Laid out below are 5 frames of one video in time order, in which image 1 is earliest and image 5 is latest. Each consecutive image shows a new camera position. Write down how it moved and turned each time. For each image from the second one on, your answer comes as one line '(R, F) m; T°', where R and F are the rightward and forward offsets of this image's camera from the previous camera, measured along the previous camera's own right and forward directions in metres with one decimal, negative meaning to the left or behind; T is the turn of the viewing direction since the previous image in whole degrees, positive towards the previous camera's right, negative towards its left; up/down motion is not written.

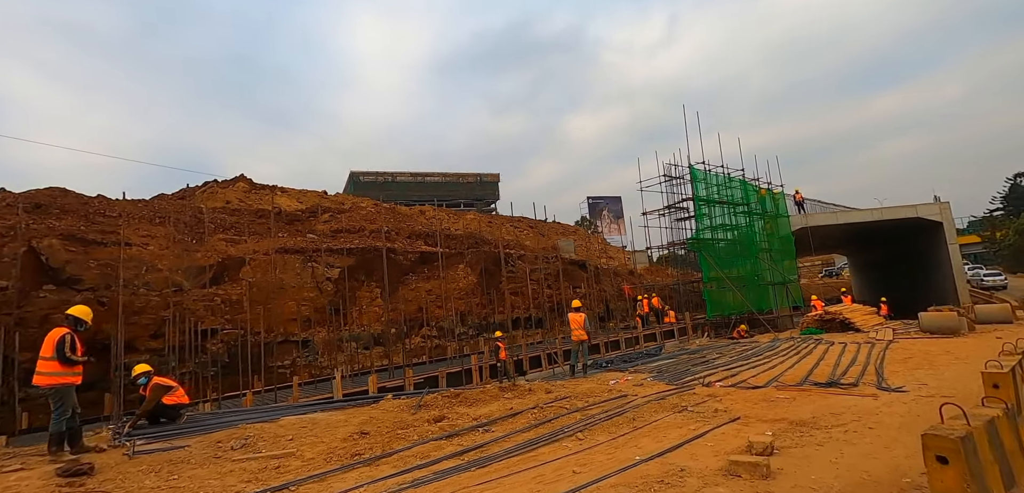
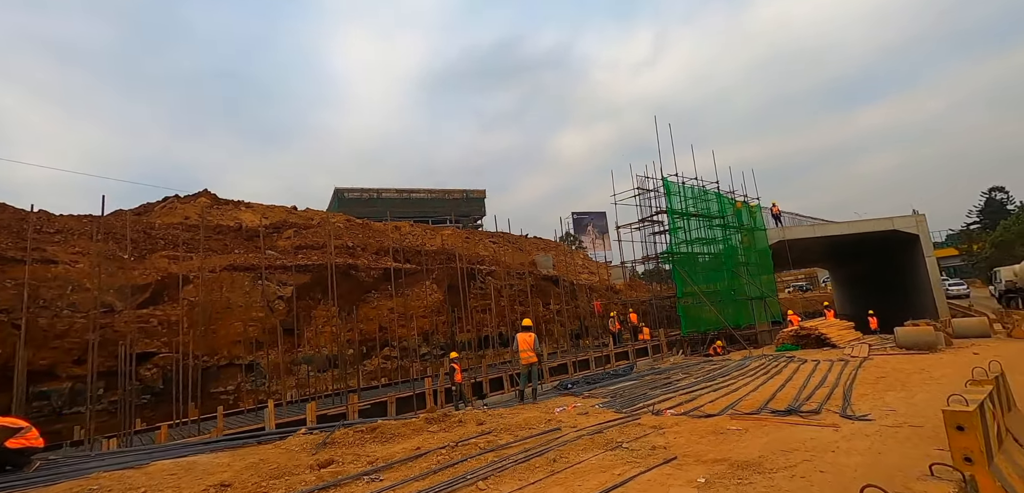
(+0.7, +0.6) m; +1°
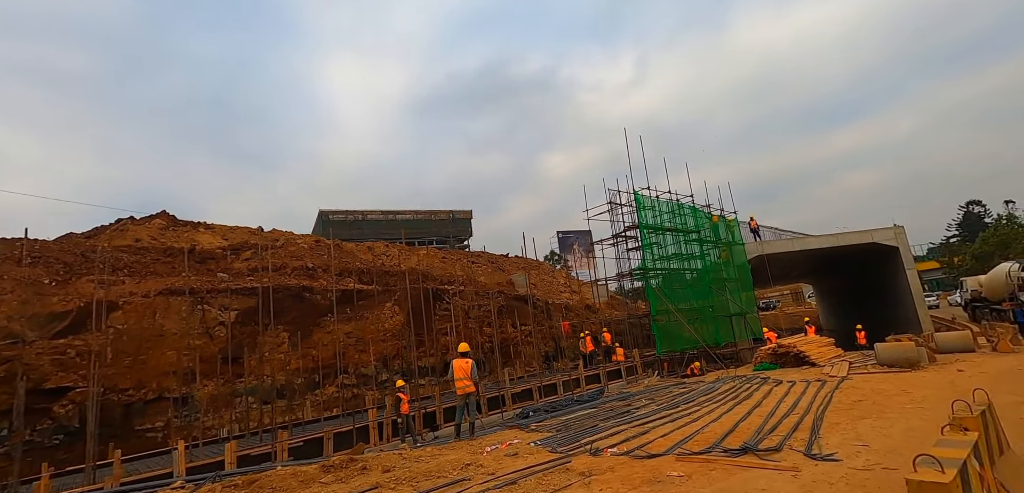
(+0.8, +0.8) m; +1°
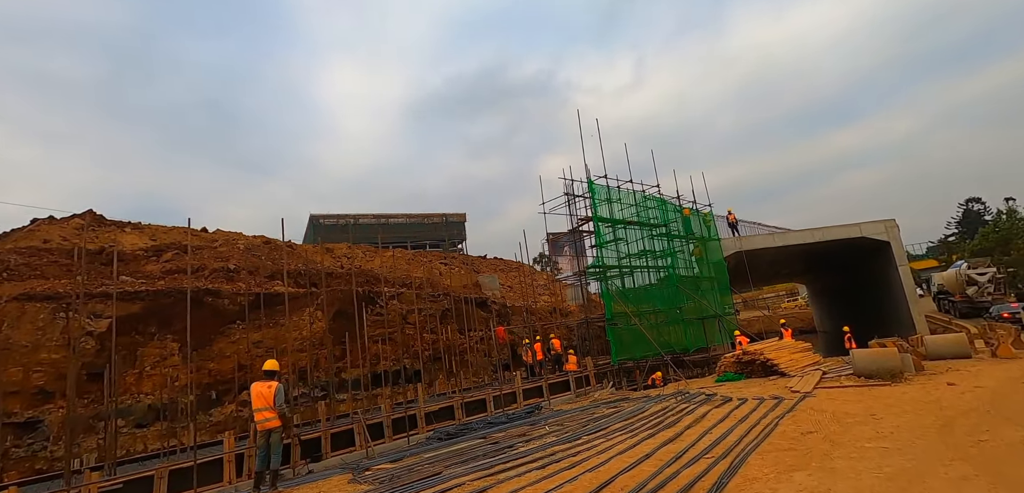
(+1.8, +1.8) m; 0°
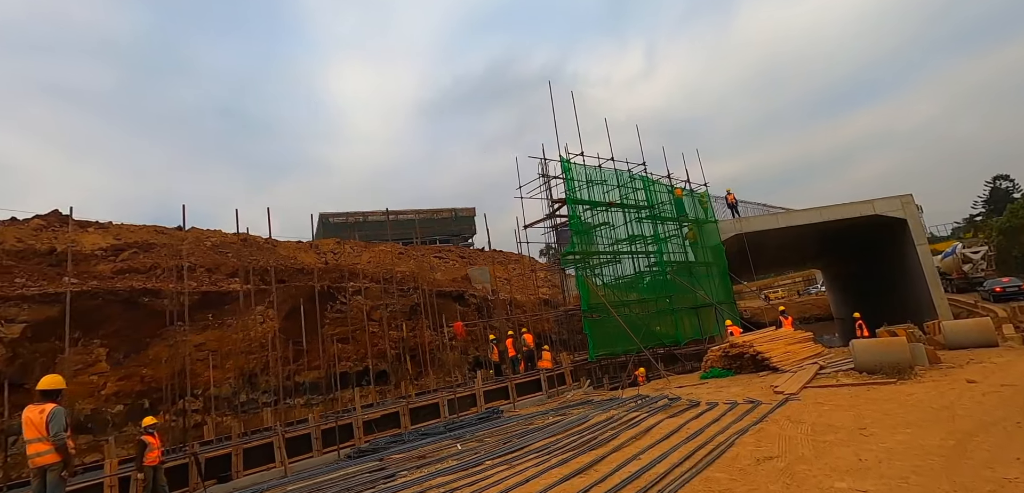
(+1.3, +1.3) m; -2°
